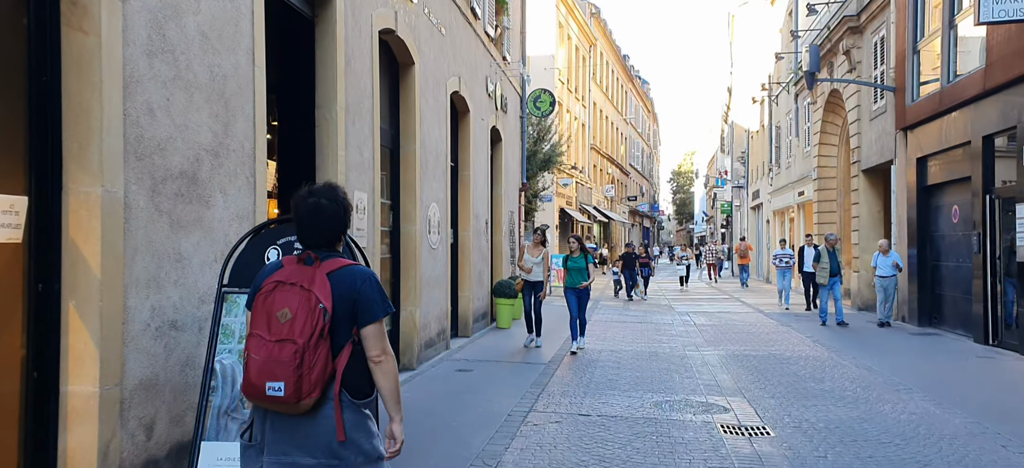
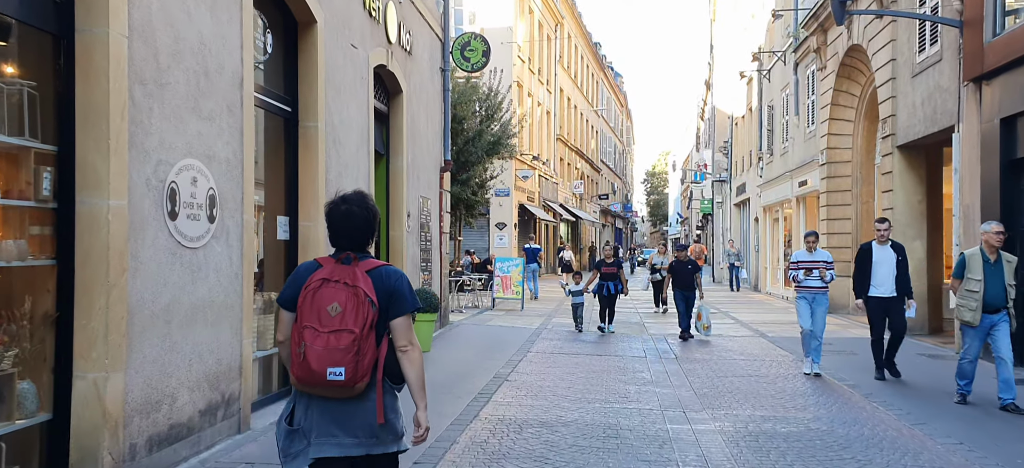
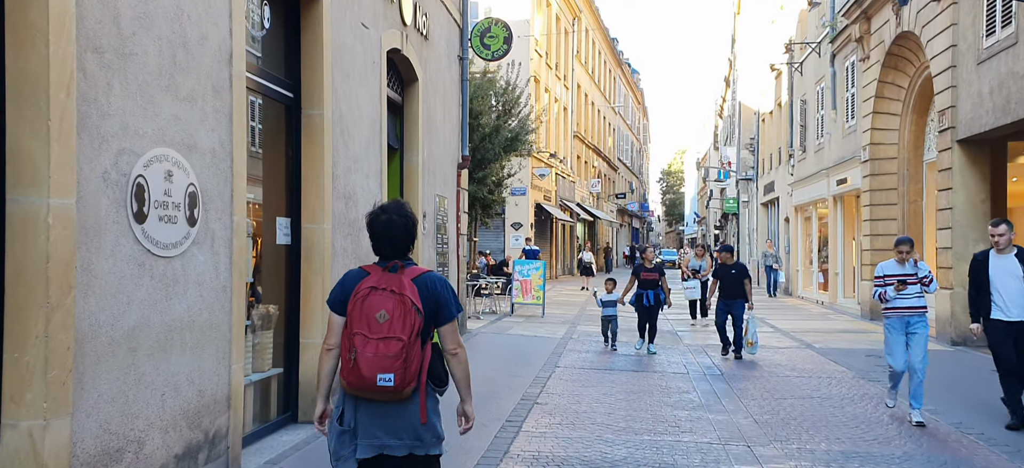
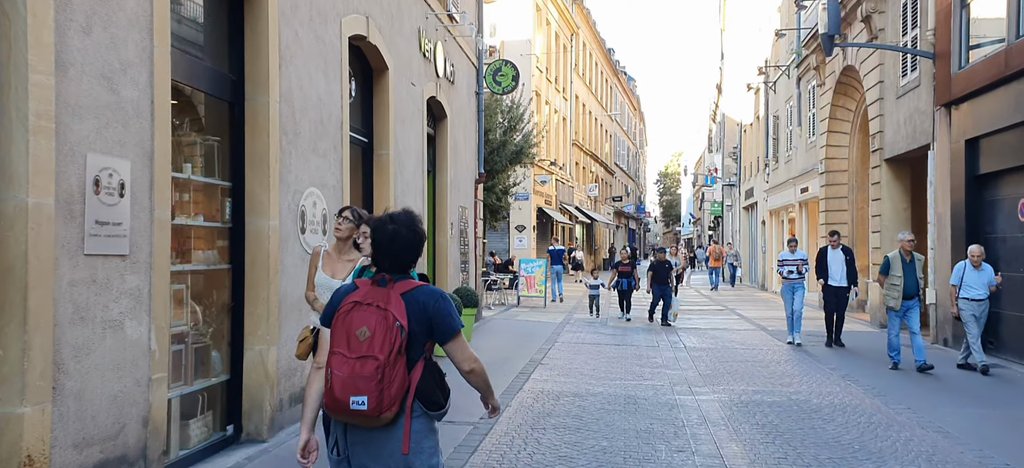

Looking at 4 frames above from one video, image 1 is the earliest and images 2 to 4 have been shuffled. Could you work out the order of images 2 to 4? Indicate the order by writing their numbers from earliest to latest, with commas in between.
4, 2, 3
